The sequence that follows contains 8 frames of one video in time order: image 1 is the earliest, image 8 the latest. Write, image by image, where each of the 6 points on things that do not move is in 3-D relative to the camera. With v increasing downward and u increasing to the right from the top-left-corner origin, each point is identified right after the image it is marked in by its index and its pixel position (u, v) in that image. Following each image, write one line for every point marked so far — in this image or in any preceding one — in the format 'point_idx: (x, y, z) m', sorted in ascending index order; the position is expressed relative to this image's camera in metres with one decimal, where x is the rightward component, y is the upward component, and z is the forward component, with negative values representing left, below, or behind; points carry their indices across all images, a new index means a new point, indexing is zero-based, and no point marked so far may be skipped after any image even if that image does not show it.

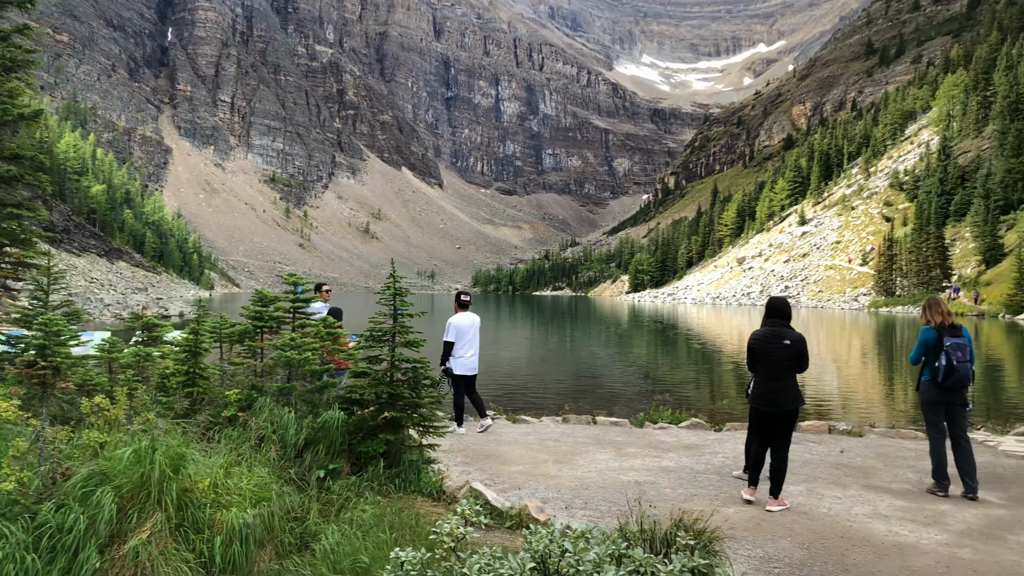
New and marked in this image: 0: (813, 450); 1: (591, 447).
0: (+4.5, -2.4, +12.8) m
1: (+1.2, -2.4, +12.8) m
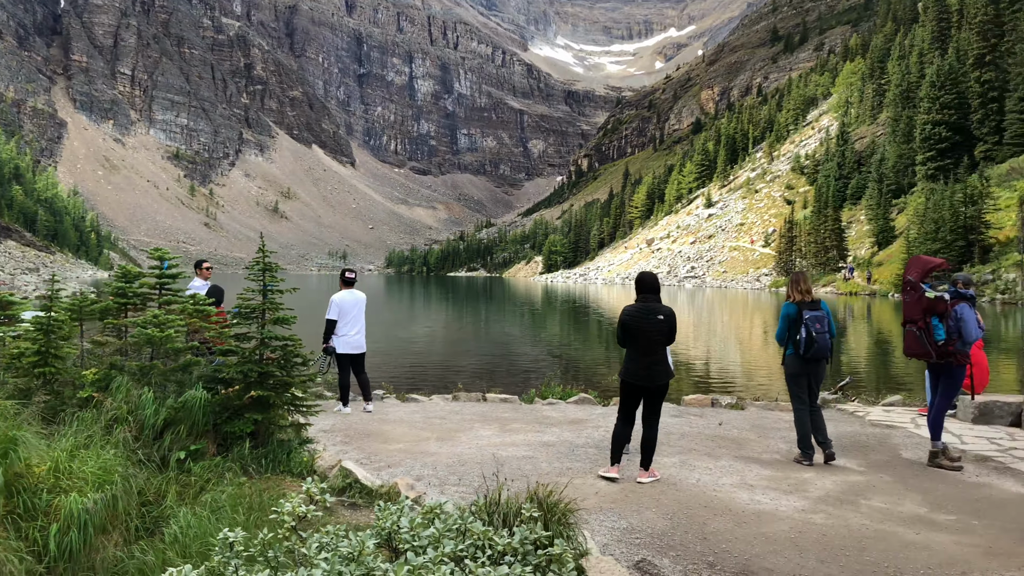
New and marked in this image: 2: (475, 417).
0: (+2.8, -2.0, +13.1) m
1: (-0.5, -2.0, +12.7) m
2: (-0.6, -2.0, +13.4) m
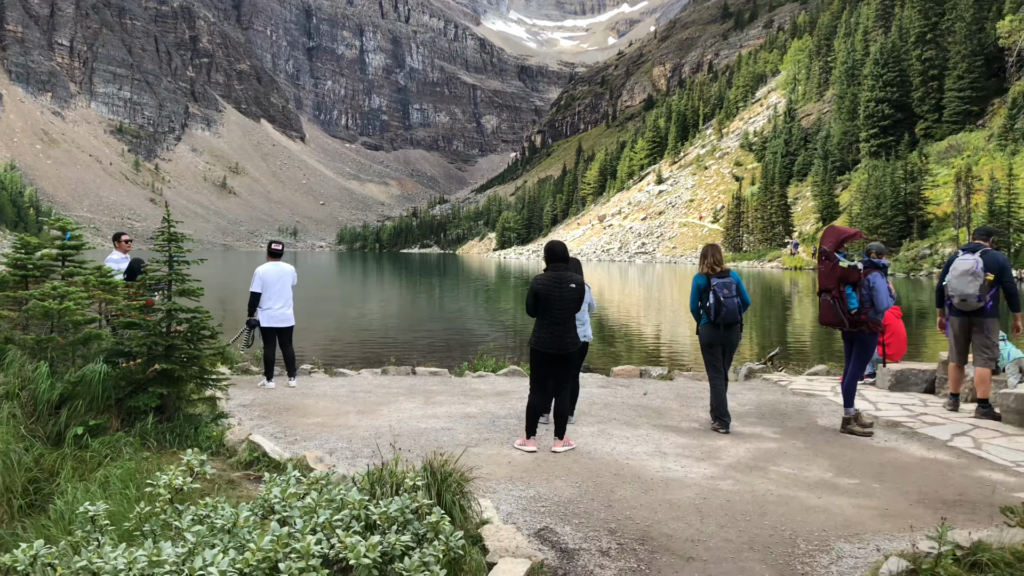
0: (+1.6, -1.6, +13.2) m
1: (-1.6, -1.6, +12.6) m
2: (-1.7, -1.6, +13.3) m
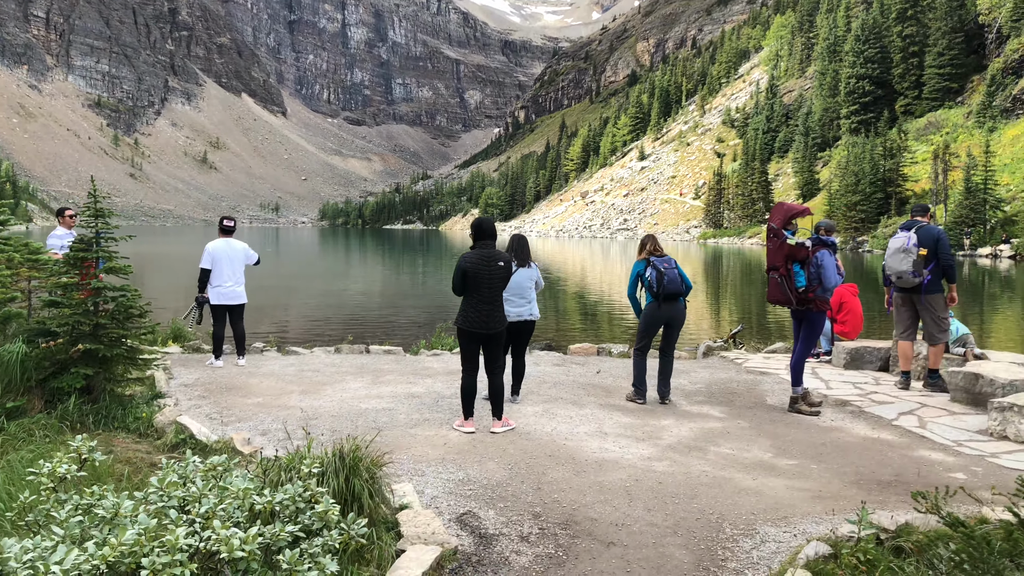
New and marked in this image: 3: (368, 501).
0: (+0.9, -1.3, +13.0) m
1: (-2.3, -1.3, +12.4) m
2: (-2.4, -1.2, +13.1) m
3: (-1.0, -1.4, +5.9) m
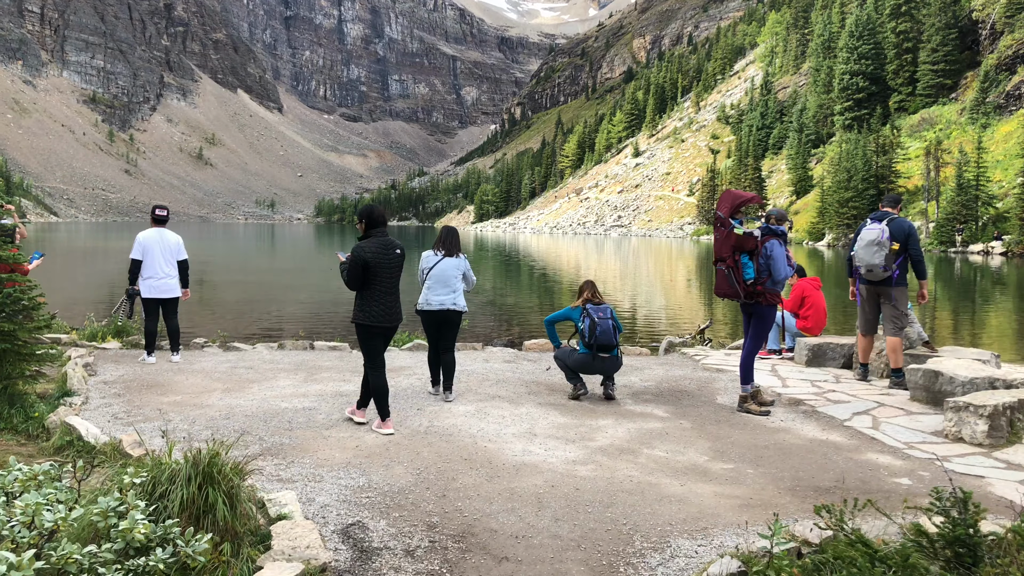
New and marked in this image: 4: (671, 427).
0: (+0.1, -1.2, +12.4) m
1: (-3.1, -1.2, +11.8) m
2: (-3.2, -1.1, +12.5) m
3: (-1.7, -1.3, +5.3) m
4: (+1.7, -1.5, +9.1) m
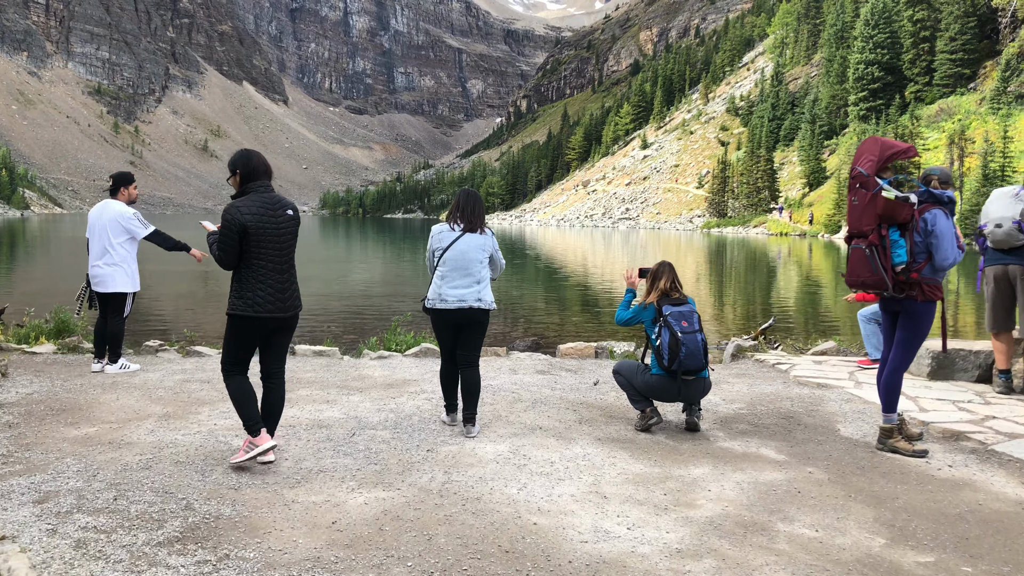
0: (+0.5, -1.1, +9.5) m
1: (-2.7, -1.1, +8.9) m
2: (-2.8, -1.0, +9.6) m
3: (-1.3, -1.3, +2.4) m
4: (+2.1, -1.4, +6.3) m
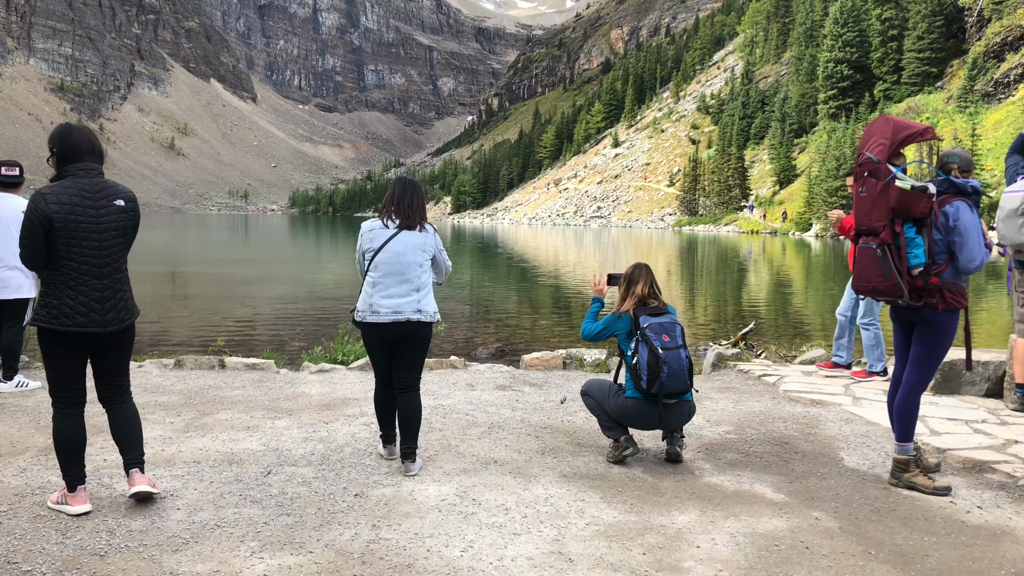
0: (+0.1, -1.1, +8.4) m
1: (-3.1, -1.1, +7.7) m
2: (-3.2, -1.1, +8.4) m
3: (-1.5, -1.3, +1.2) m
4: (+1.8, -1.4, +5.2) m
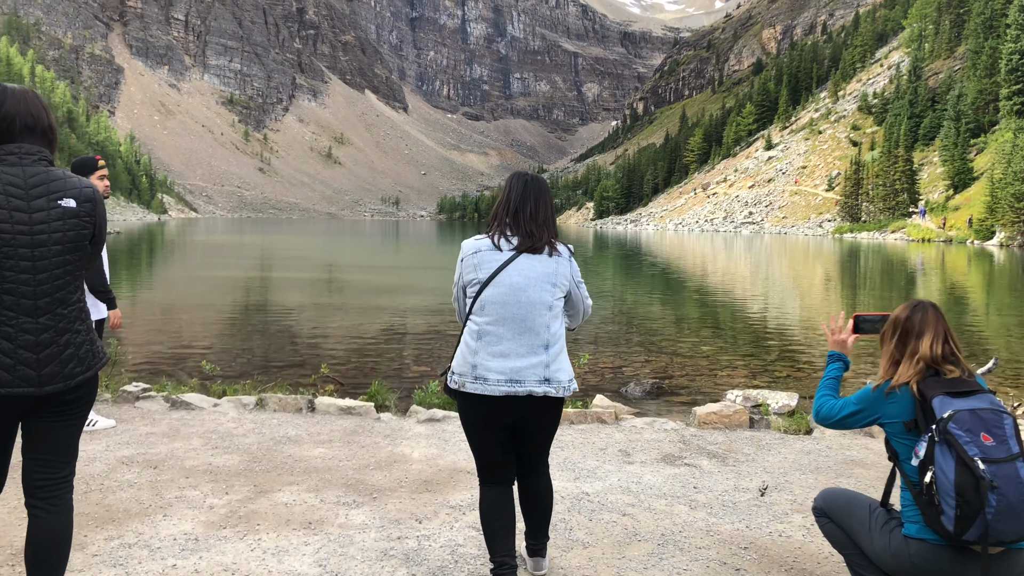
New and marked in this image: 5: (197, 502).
0: (+1.3, -1.4, +5.9) m
1: (-2.0, -1.3, +5.7) m
2: (-2.0, -1.3, +6.4) m
3: (-1.5, -1.5, -1.0) m
4: (+2.4, -1.7, +2.4) m
5: (-2.1, -1.3, +5.3) m
